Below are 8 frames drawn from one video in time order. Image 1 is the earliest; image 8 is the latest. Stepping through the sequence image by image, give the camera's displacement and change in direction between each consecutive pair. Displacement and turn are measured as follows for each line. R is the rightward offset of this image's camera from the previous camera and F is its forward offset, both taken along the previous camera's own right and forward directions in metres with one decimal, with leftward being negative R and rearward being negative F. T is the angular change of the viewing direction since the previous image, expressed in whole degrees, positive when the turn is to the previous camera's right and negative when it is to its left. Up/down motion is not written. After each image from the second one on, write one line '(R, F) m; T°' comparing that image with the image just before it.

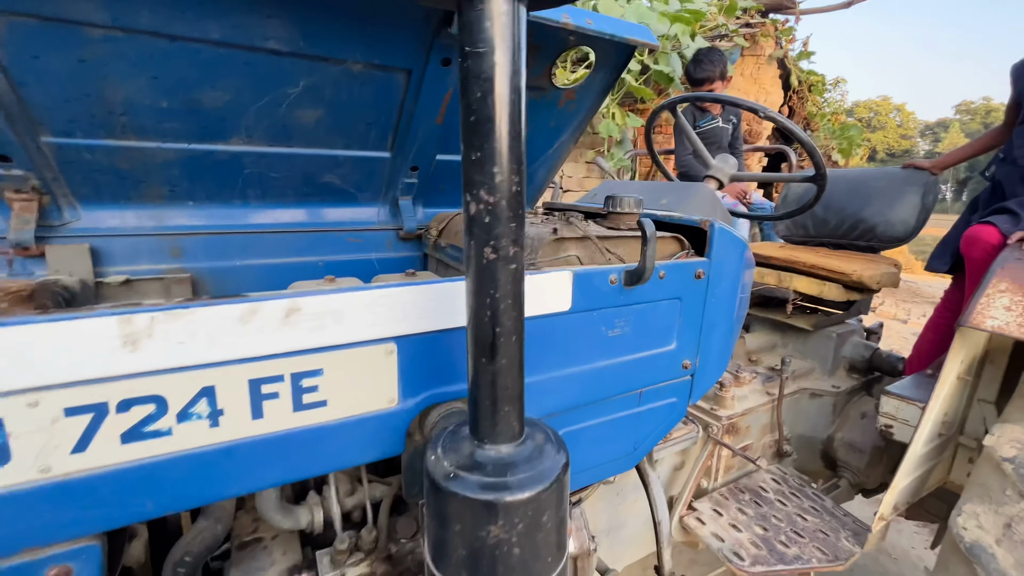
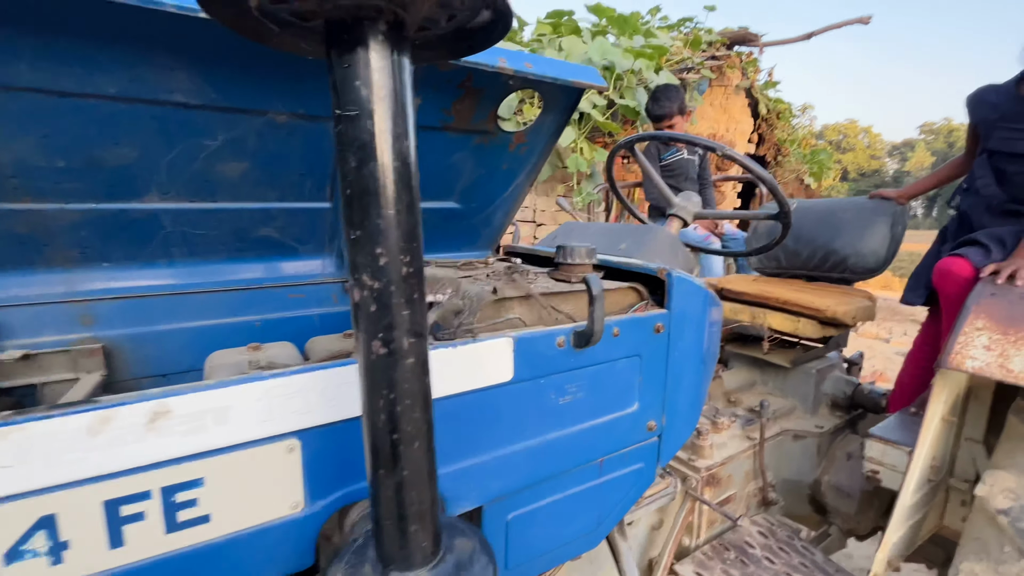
(+0.1, +0.1) m; +2°
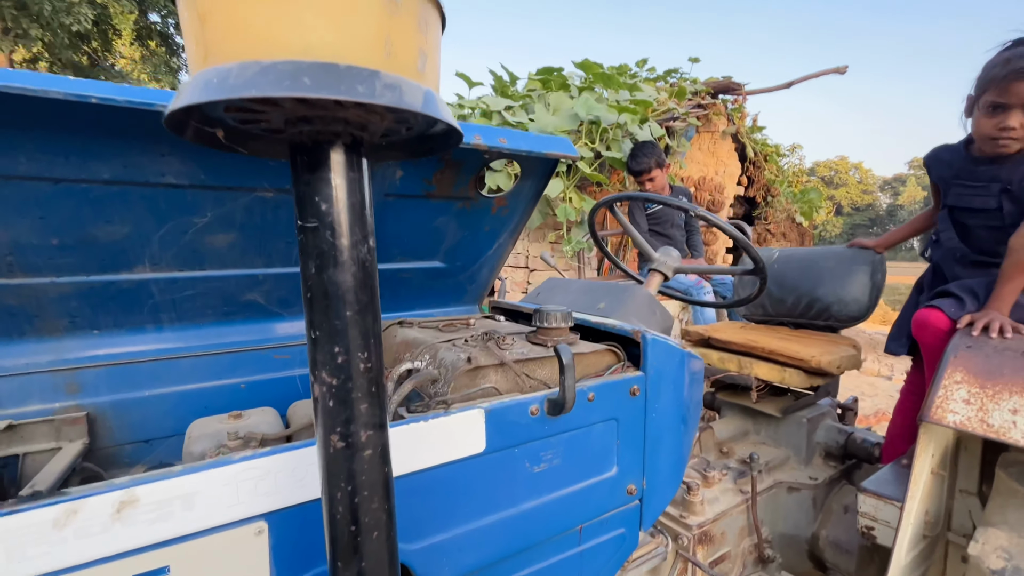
(+0.1, 0.0) m; 0°
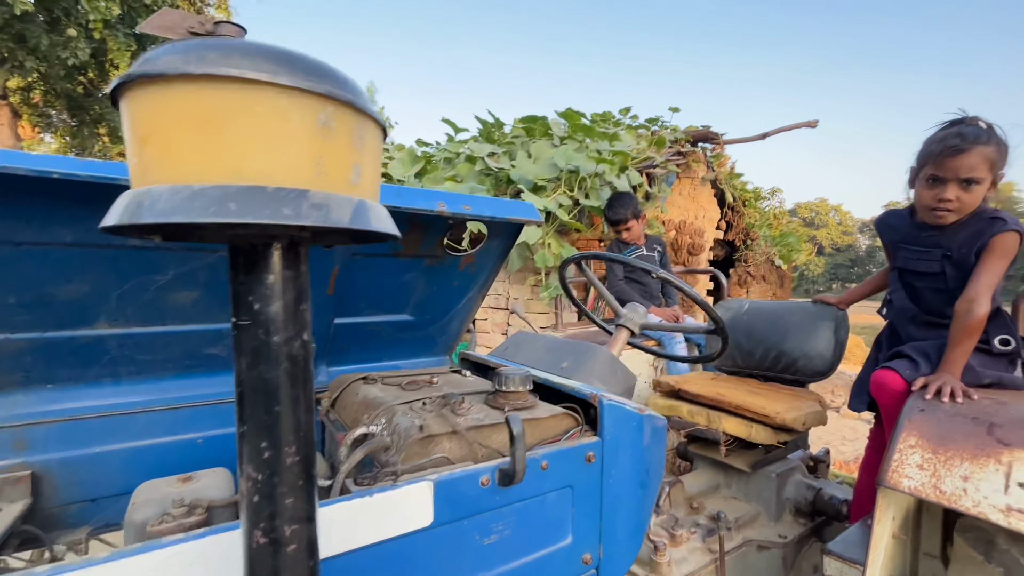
(+0.1, 0.0) m; +1°
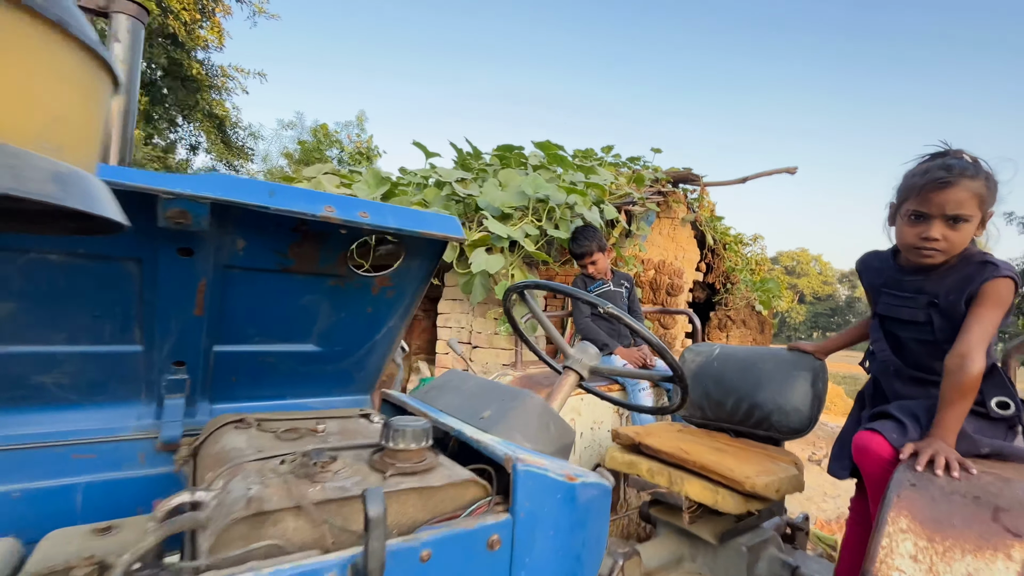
(+0.2, +0.3) m; +2°
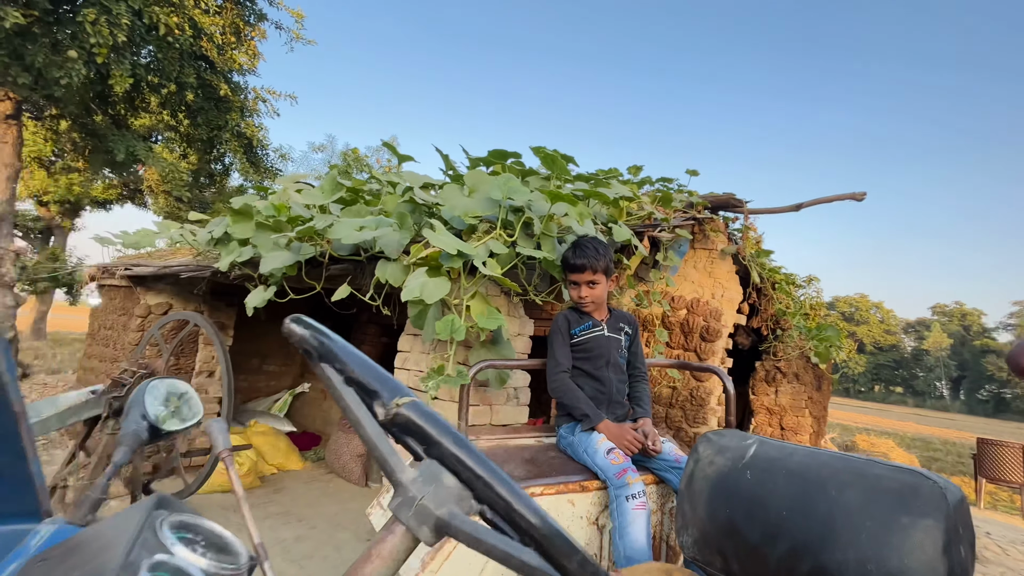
(+0.4, +0.9) m; -5°
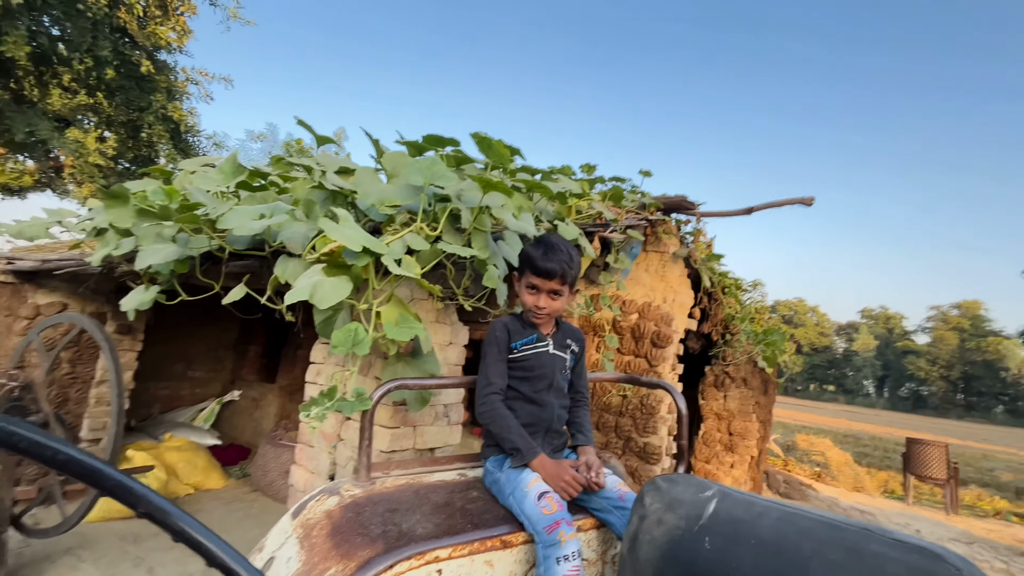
(+0.2, +0.4) m; +5°
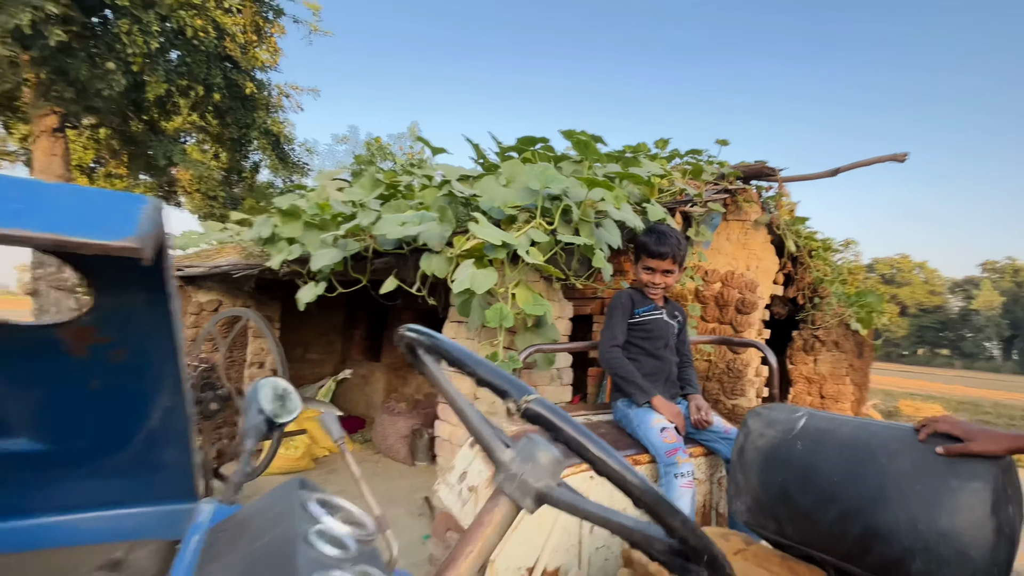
(-0.2, -0.5) m; -8°
